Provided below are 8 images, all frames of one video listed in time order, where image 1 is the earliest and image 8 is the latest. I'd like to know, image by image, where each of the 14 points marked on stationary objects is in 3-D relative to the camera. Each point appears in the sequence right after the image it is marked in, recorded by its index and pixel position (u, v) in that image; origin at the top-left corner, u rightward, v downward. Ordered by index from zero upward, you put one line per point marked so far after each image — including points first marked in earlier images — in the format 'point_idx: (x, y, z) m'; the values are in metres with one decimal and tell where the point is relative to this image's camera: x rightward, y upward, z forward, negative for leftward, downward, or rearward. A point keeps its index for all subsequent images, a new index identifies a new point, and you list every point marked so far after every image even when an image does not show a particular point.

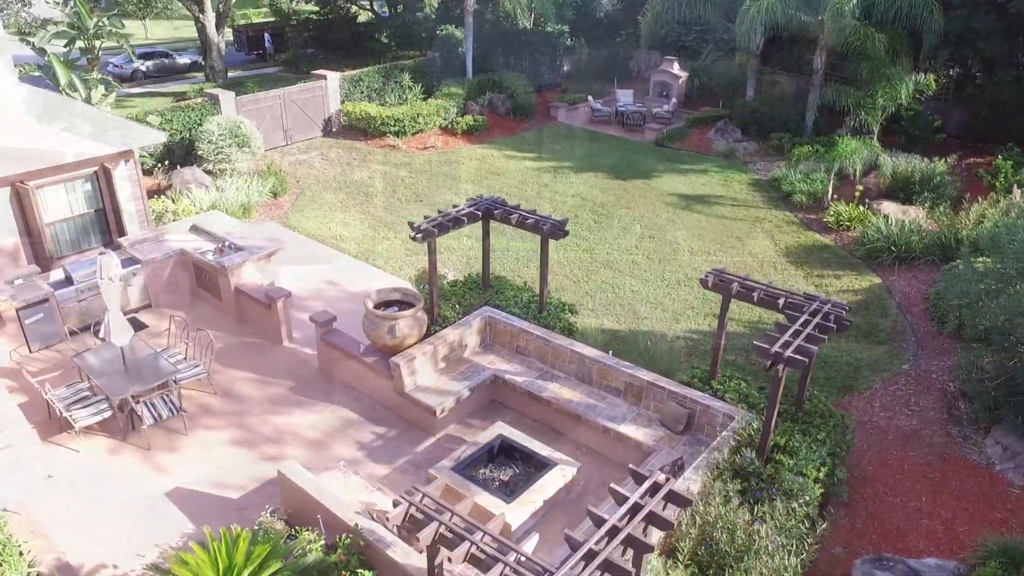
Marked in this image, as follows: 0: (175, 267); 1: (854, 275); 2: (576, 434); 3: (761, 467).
0: (-3.9, +0.3, +9.0) m
1: (+4.3, +0.2, +9.9) m
2: (+0.6, -1.3, +7.0) m
3: (+1.9, -1.3, +5.8) m
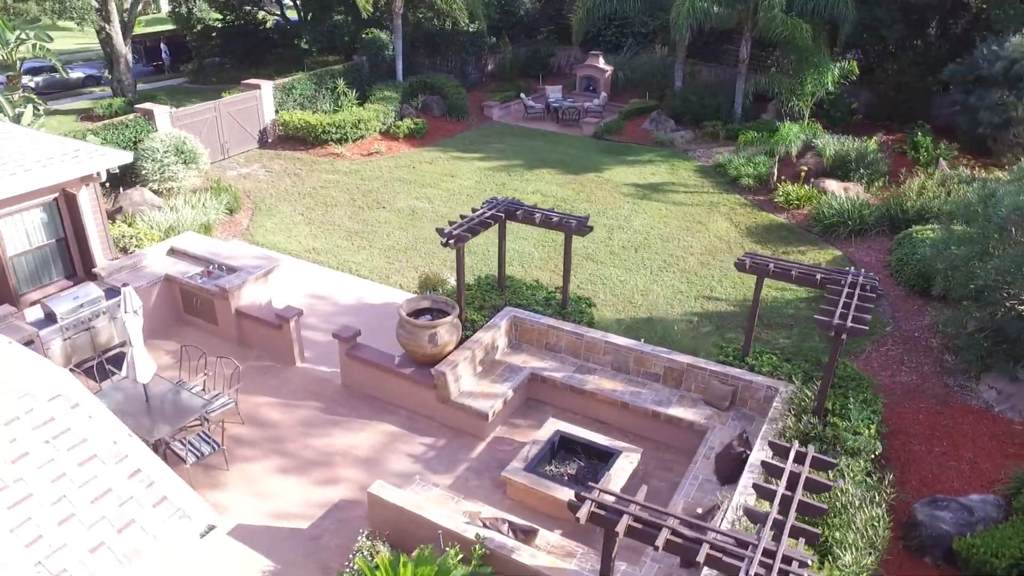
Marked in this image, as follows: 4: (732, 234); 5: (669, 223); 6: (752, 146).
0: (-3.9, -0.1, +8.5) m
1: (+4.2, +0.5, +10.6) m
2: (+1.0, -1.2, +7.2) m
3: (+2.5, -1.1, +6.2) m
4: (+3.3, +0.8, +11.4) m
5: (+2.3, +1.0, +11.8) m
6: (+4.2, +2.5, +13.4) m
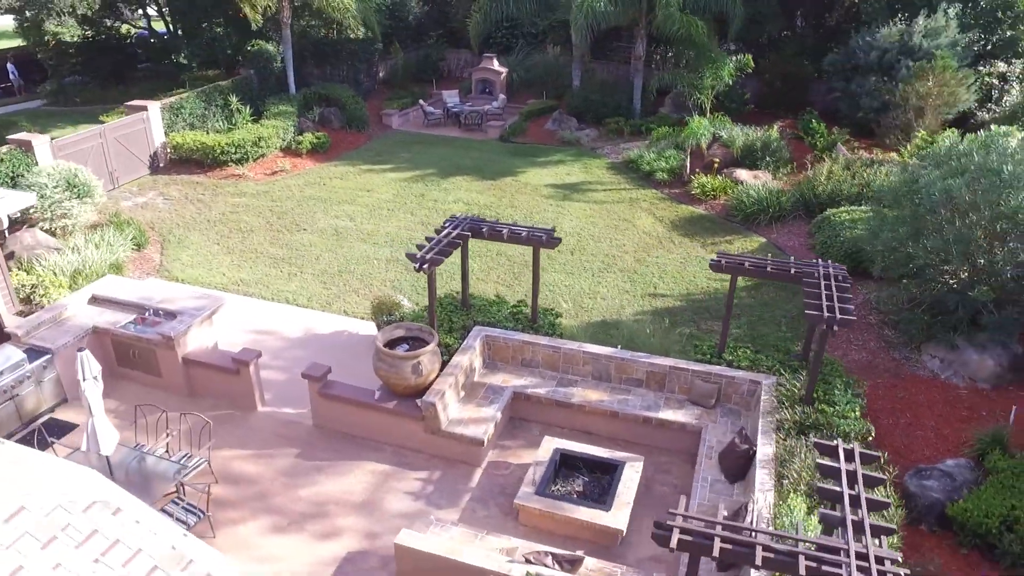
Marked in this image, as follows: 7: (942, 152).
0: (-4.2, -0.6, +7.7) m
1: (+3.3, +0.7, +11.1) m
2: (+0.9, -1.3, +7.3) m
3: (+2.5, -1.1, +6.5) m
4: (+2.2, +0.9, +11.7) m
5: (+1.3, +1.0, +12.0) m
6: (+2.6, +2.6, +13.9) m
7: (+4.7, +1.5, +8.5) m
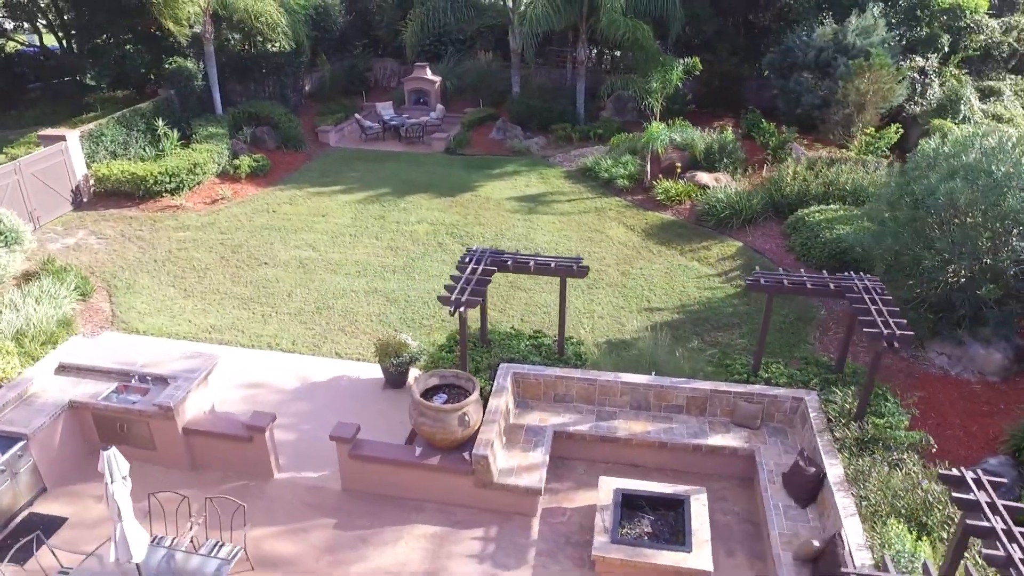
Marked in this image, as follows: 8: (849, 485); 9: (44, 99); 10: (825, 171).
0: (-3.8, -1.2, +6.7) m
1: (+2.9, +0.6, +11.1) m
2: (+1.3, -1.6, +7.0) m
3: (+3.0, -1.2, +6.5) m
4: (+1.8, +0.8, +11.6) m
5: (+0.8, +0.8, +11.7) m
6: (+1.8, +2.5, +13.7) m
7: (+4.6, +1.5, +8.7) m
8: (+2.6, -1.5, +6.0) m
9: (-10.6, +4.2, +17.5) m
10: (+4.7, +1.8, +11.6) m
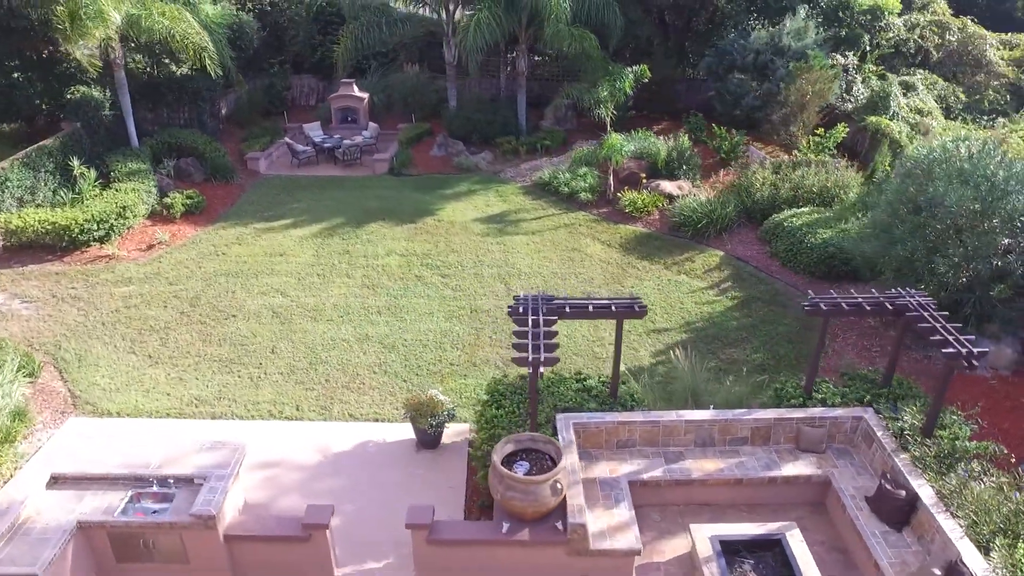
0: (-3.1, -1.9, +5.6) m
1: (+2.7, +0.5, +11.1) m
2: (+1.9, -1.8, +6.8) m
3: (+3.6, -1.3, +6.5) m
4: (+1.5, +0.5, +11.3) m
5: (+0.5, +0.4, +11.3) m
6: (+1.0, +2.3, +13.4) m
7: (+4.7, +1.5, +9.0) m
8: (+3.3, -1.7, +6.0) m
9: (-11.9, +2.9, +15.1) m
10: (+4.2, +1.7, +11.8) m
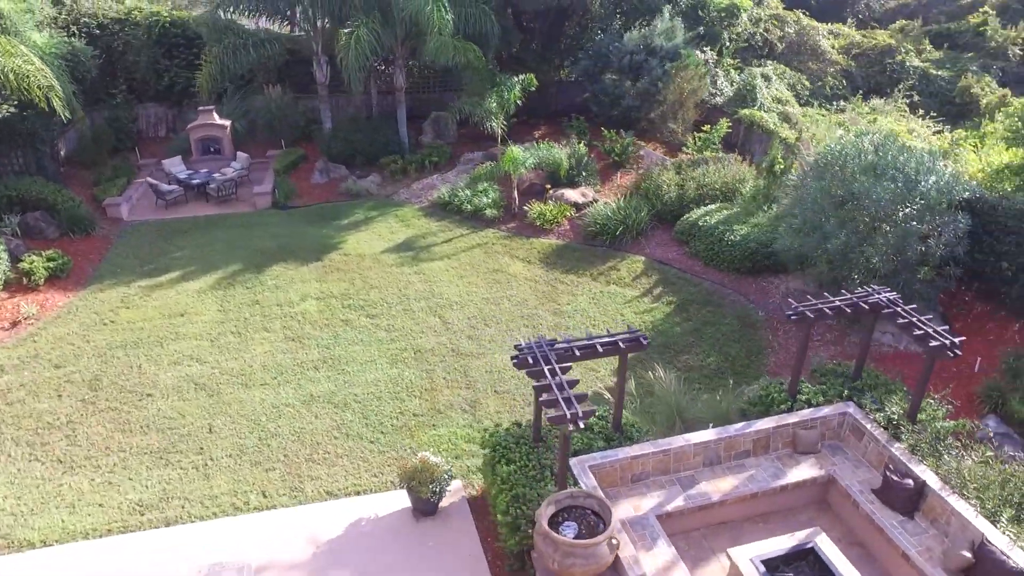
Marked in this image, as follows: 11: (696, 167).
0: (-2.5, -2.6, +4.6) m
1: (+1.6, +0.4, +11.1) m
2: (+2.1, -2.0, +6.8) m
3: (+3.7, -1.3, +6.9) m
4: (+0.4, +0.3, +11.1) m
5: (-0.6, +0.1, +10.8) m
6: (-0.8, +1.9, +13.0) m
7: (+3.8, +1.6, +9.5) m
8: (+3.6, -1.7, +6.4) m
9: (-13.8, +1.1, +11.8) m
10: (+2.8, +1.8, +12.1) m
11: (+2.9, +1.9, +12.3) m
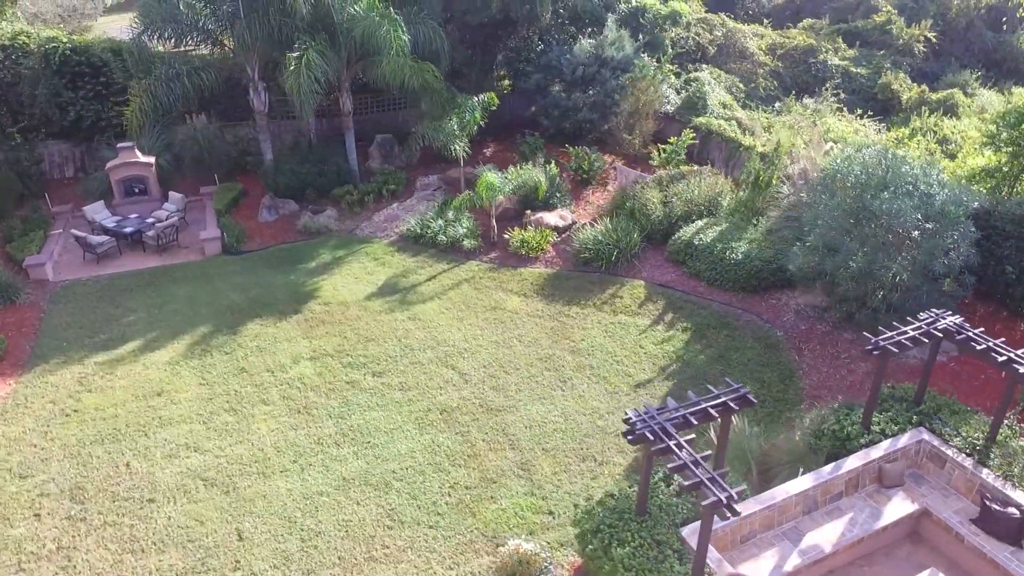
0: (-1.2, -3.3, +3.6) m
1: (+1.5, 0.0, +10.7) m
2: (+2.9, -2.3, +6.6) m
3: (+4.4, -1.5, +6.9) m
4: (+0.3, -0.2, +10.5) m
5: (-0.6, -0.5, +10.1) m
6: (-1.3, +1.3, +12.2) m
7: (+3.9, +1.5, +9.4) m
8: (+4.4, -1.8, +6.4) m
9: (-13.7, -0.6, +8.9) m
10: (+2.4, +1.5, +11.9) m
11: (+2.5, +1.6, +12.1) m
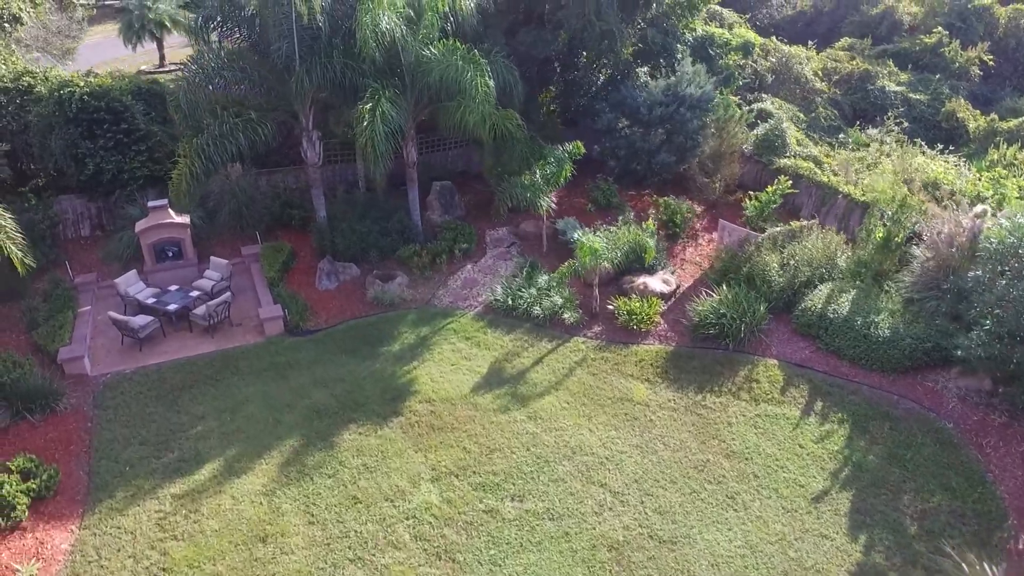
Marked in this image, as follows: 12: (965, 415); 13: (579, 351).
0: (+0.8, -4.4, +2.3) m
1: (+3.0, -1.0, +9.5) m
2: (+4.7, -3.3, +5.5) m
3: (+6.2, -2.4, +5.9) m
4: (+1.8, -1.2, +9.3) m
5: (+1.0, -1.5, +8.8) m
6: (+0.1, +0.3, +10.8) m
7: (+5.4, +0.5, +8.4) m
8: (+6.2, -2.8, +5.4) m
9: (-12.1, -1.9, +6.8) m
10: (+3.8, +0.6, +10.7) m
11: (+3.8, +0.7, +10.9) m
12: (+5.1, -1.4, +8.7) m
13: (+0.9, -0.8, +9.9) m
